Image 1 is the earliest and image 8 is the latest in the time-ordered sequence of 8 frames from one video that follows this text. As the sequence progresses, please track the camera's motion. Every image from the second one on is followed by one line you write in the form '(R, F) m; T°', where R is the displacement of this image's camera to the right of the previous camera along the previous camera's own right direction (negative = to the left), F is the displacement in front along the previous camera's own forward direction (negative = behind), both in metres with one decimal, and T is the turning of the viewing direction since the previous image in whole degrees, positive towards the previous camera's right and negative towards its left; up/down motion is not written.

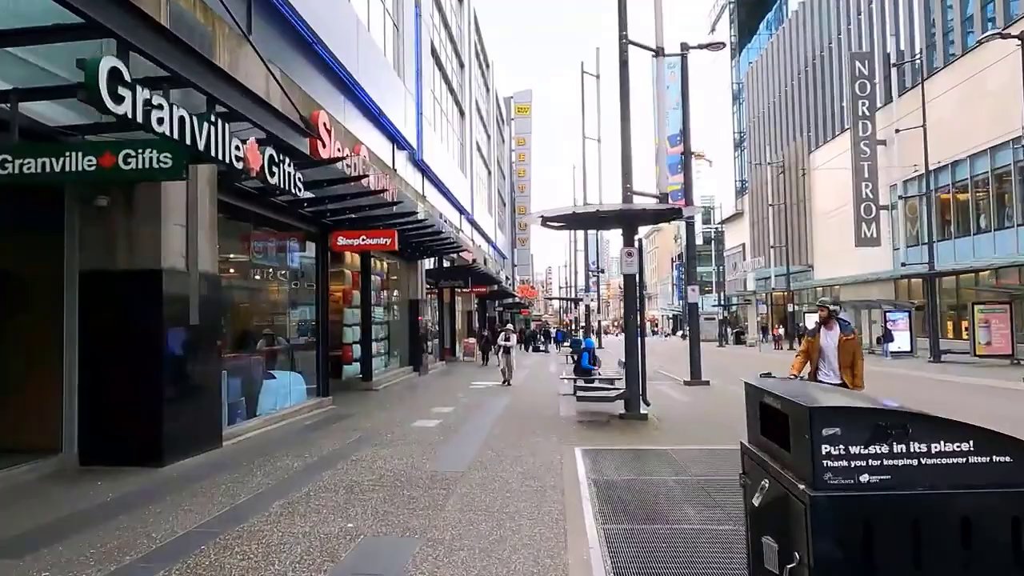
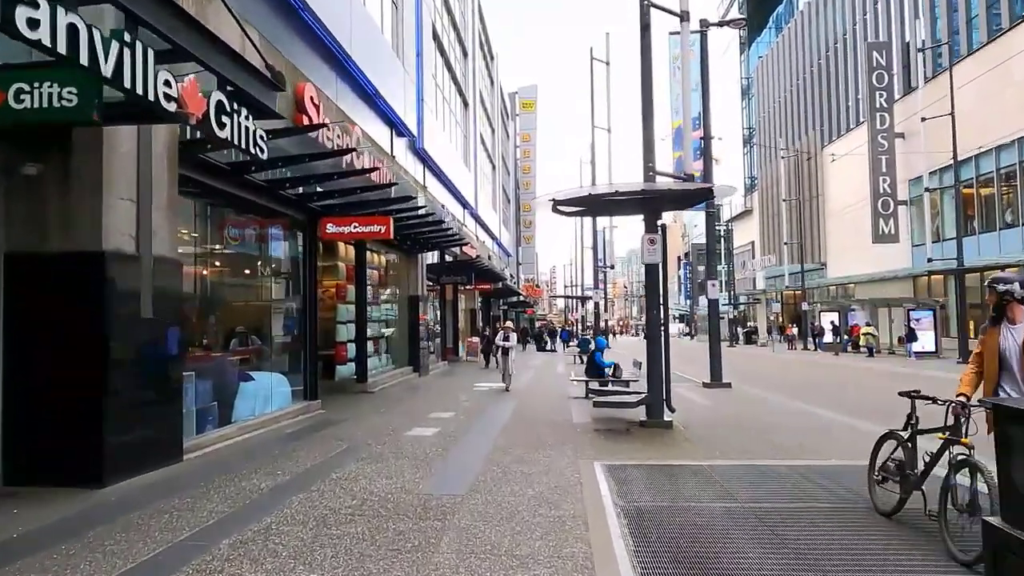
(-0.1, +1.4) m; 0°
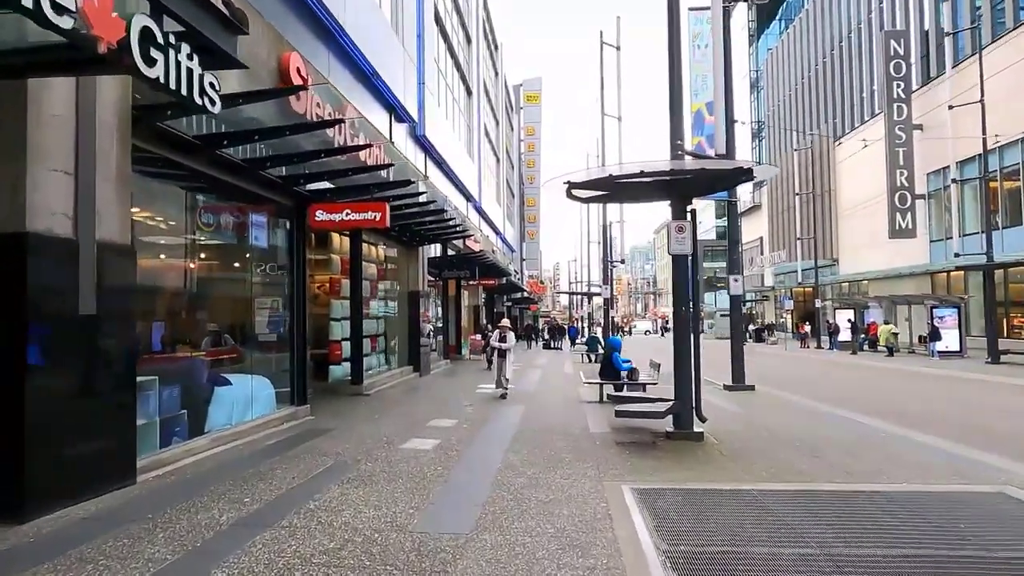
(-0.1, +1.3) m; 0°
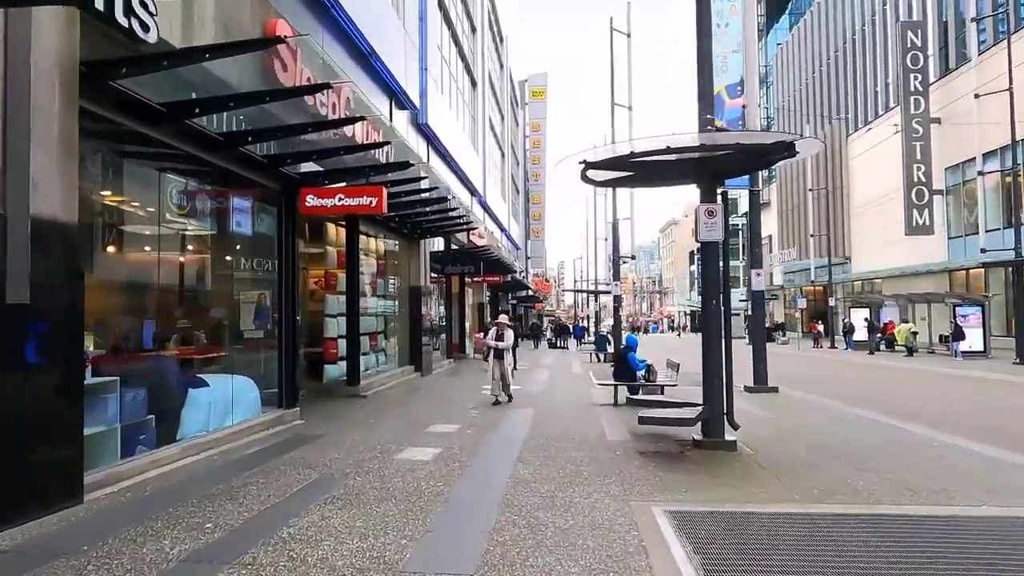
(-0.1, +1.0) m; 0°
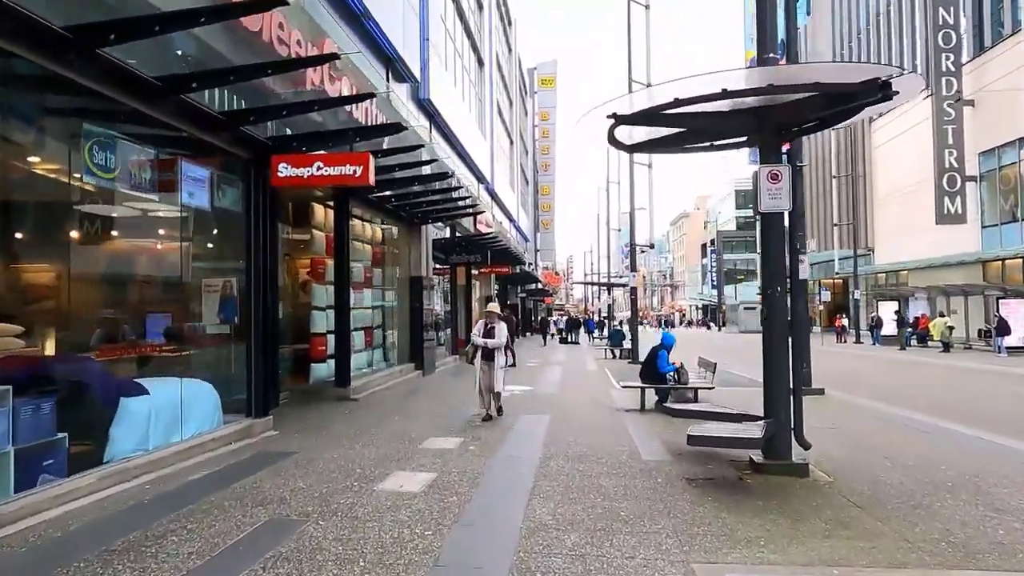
(0.0, +1.8) m; -1°
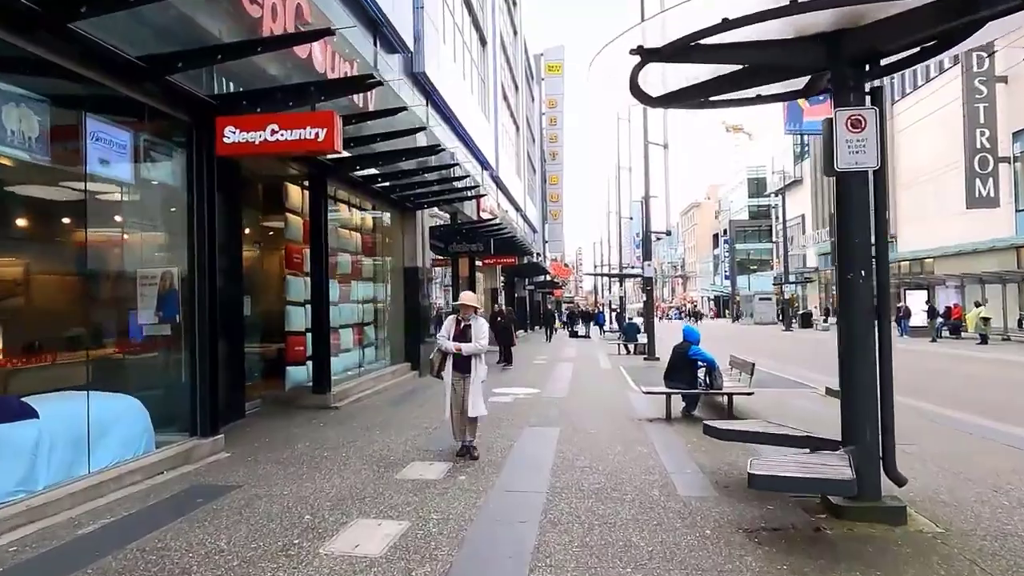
(+0.1, +1.7) m; -1°
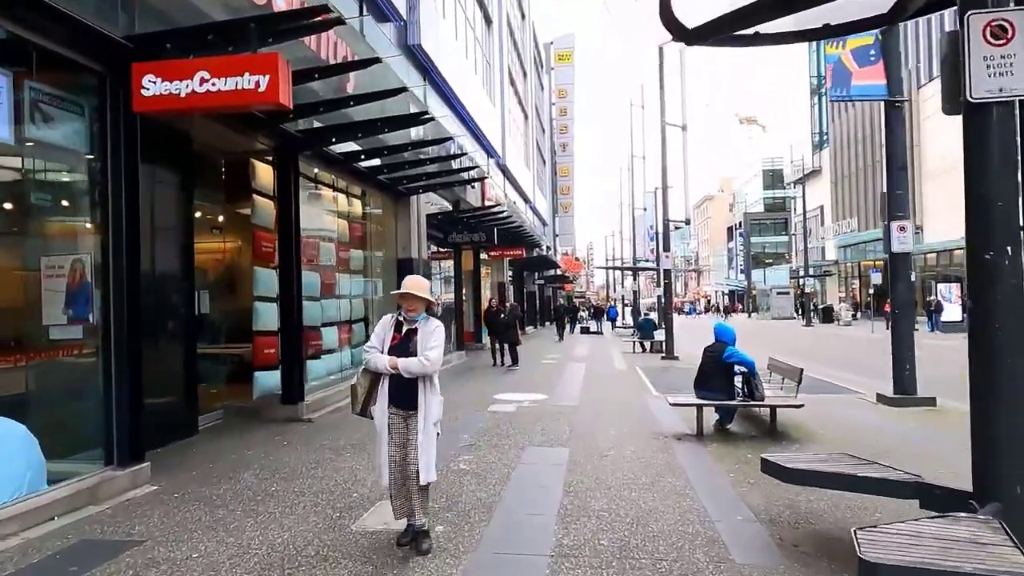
(+0.1, +1.6) m; -1°
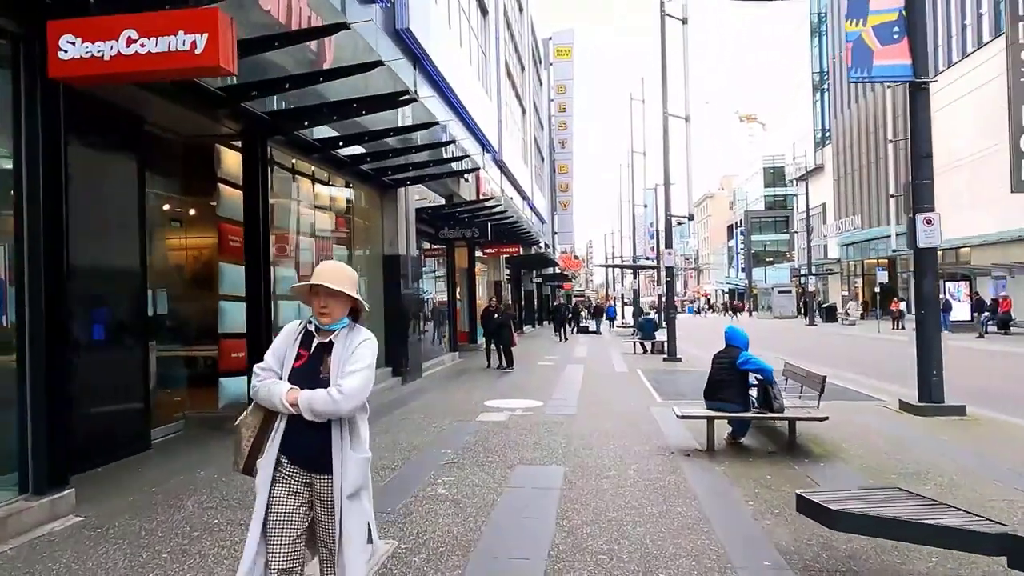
(+0.1, +0.9) m; 0°
